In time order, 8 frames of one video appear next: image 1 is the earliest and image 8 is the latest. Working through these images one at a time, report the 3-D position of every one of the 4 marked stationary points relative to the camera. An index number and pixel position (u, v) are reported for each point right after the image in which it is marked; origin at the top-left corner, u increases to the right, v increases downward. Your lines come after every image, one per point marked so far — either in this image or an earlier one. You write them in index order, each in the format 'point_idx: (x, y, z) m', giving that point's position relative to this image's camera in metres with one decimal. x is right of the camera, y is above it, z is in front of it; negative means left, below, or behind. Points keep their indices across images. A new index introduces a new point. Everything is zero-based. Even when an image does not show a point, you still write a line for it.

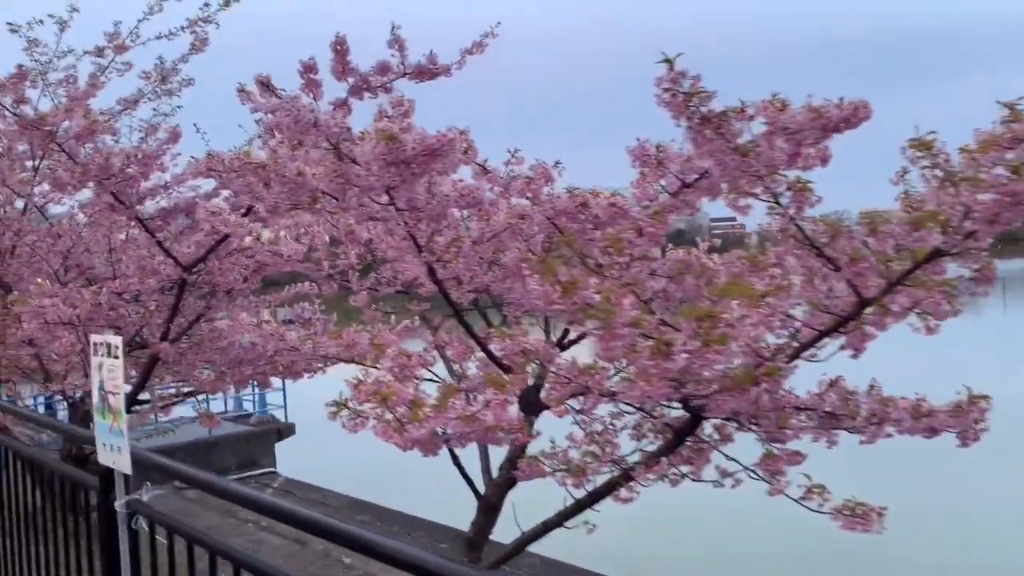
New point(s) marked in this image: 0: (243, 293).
0: (-2.2, 0.0, +7.1) m
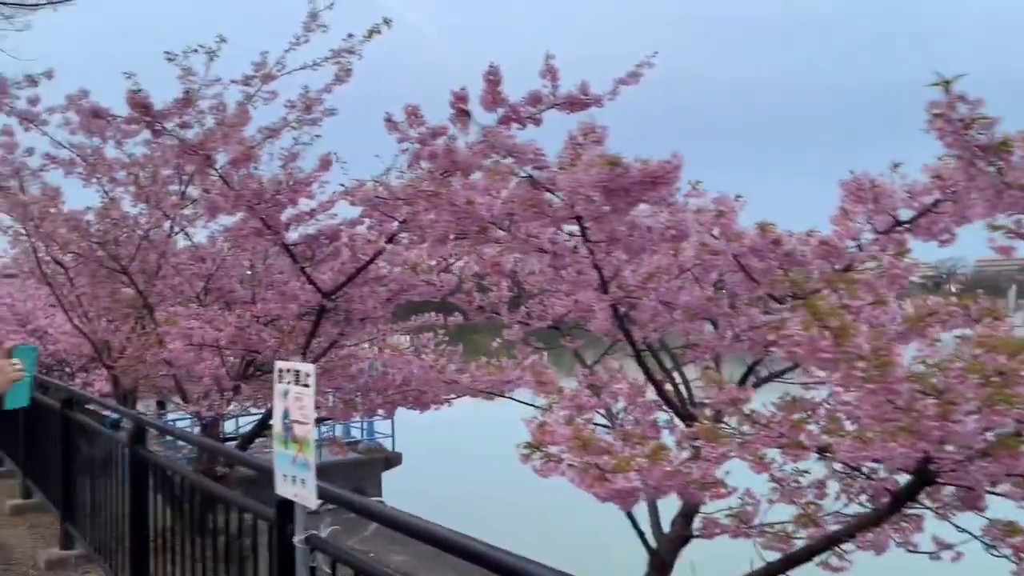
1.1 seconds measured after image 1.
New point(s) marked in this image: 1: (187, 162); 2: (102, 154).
0: (-1.1, -0.3, +7.1) m
1: (-2.1, +0.8, +5.9) m
2: (-4.0, +1.3, +8.5) m
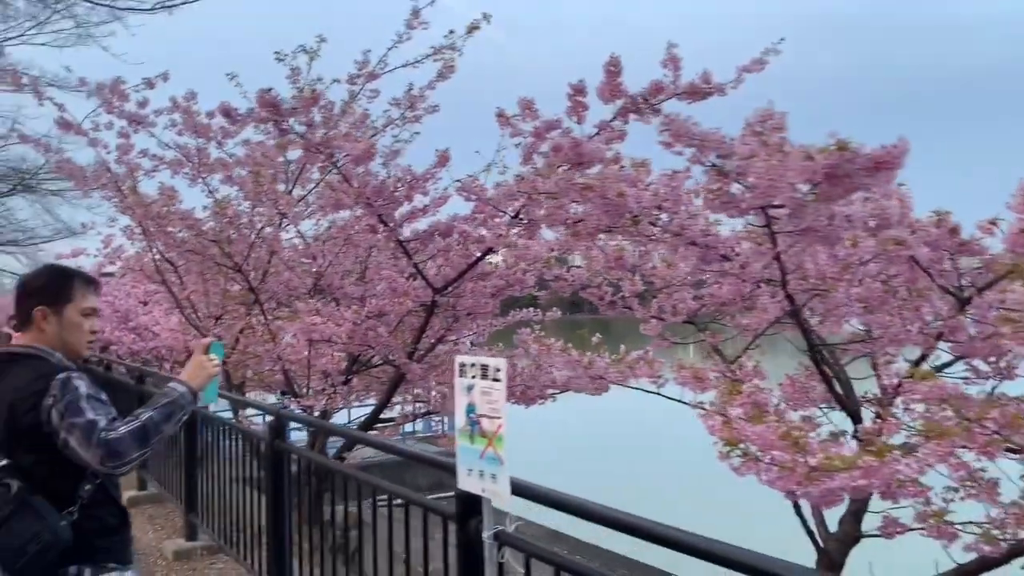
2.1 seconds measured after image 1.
0: (-0.2, -0.2, +7.1) m
1: (-1.4, +0.9, +6.0) m
2: (-3.0, +1.3, +8.6) m
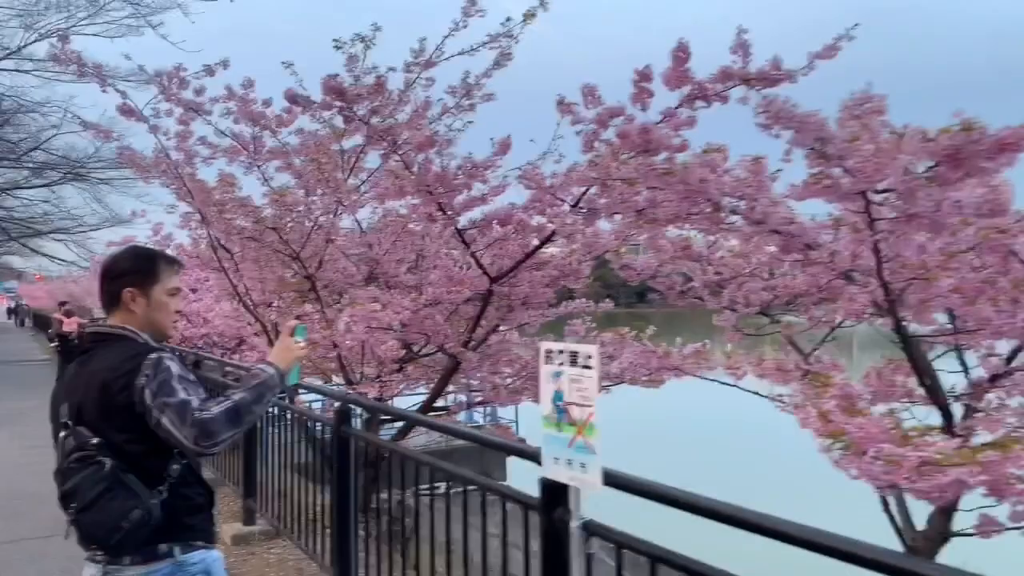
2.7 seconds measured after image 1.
0: (+0.2, -0.2, +7.0) m
1: (-0.9, +0.9, +6.0) m
2: (-2.5, +1.4, +8.7) m
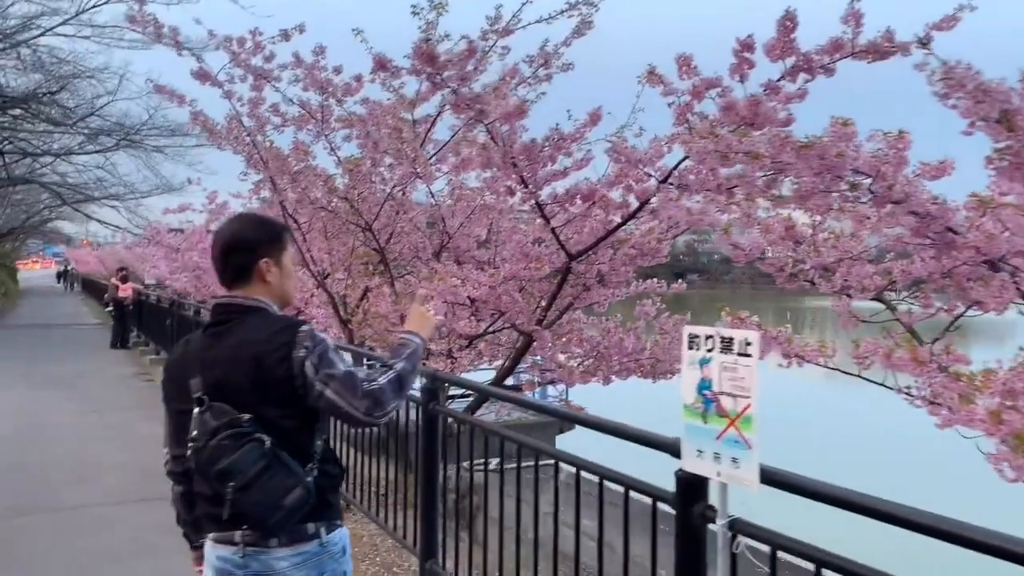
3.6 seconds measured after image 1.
0: (+0.8, 0.0, +6.8) m
1: (-0.4, +1.1, +5.8) m
2: (-1.8, +1.7, +8.5) m
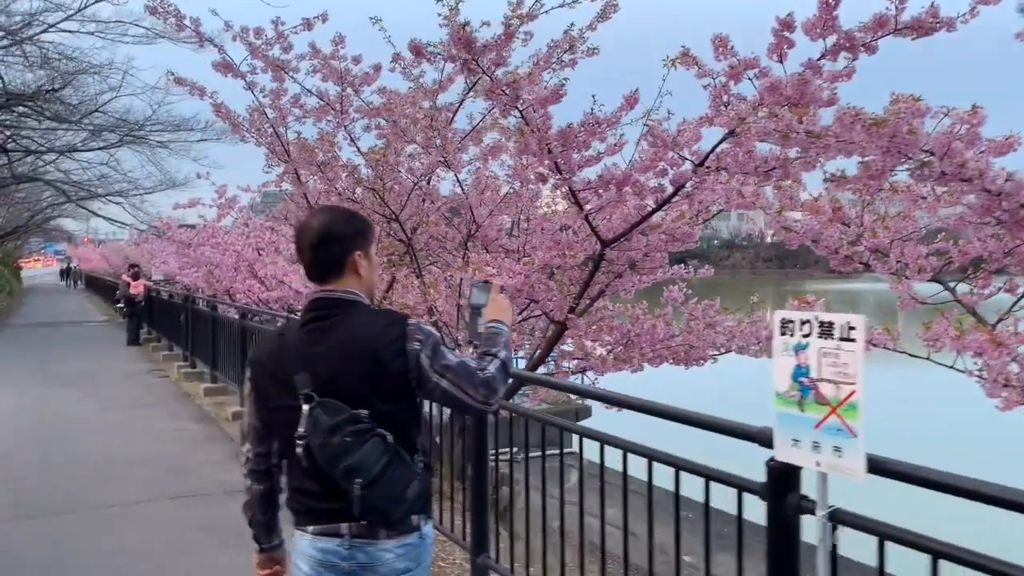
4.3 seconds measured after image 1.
0: (+1.0, +0.1, +6.8) m
1: (-0.2, +1.2, +5.7) m
2: (-1.6, +1.8, +8.4) m
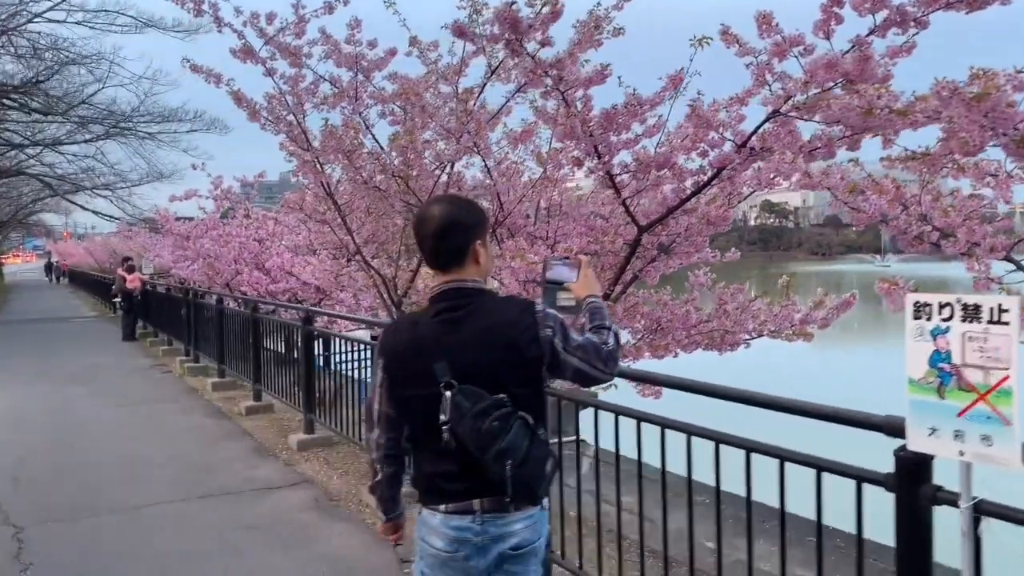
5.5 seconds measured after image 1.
0: (+1.3, +0.2, +6.6) m
1: (+0.1, +1.3, +5.5) m
2: (-1.4, +1.9, +8.3) m
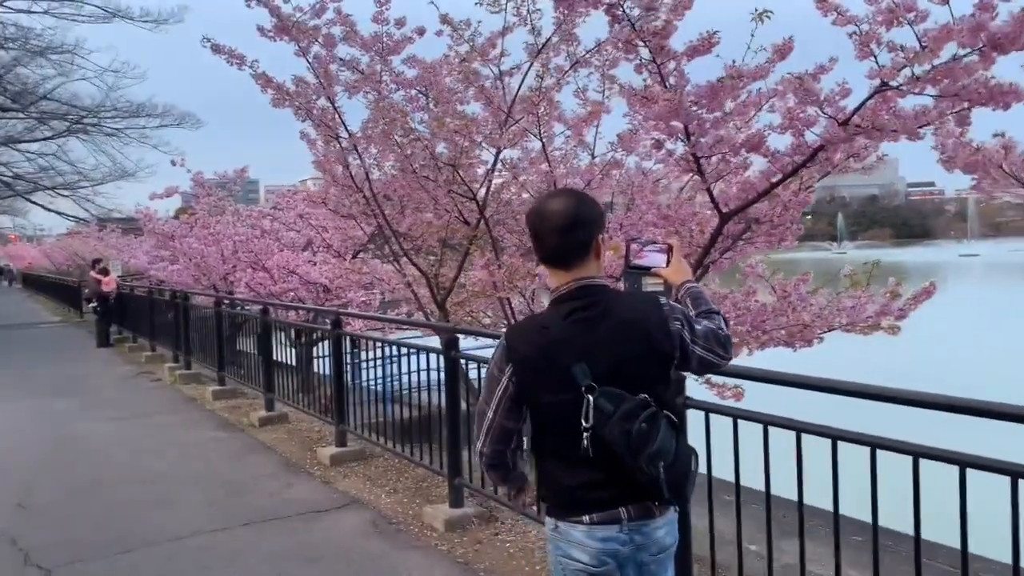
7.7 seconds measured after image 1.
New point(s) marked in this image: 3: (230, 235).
0: (+1.7, +0.3, +6.2) m
1: (+0.5, +1.3, +5.0) m
2: (-1.1, +1.9, +7.6) m
3: (-4.1, +0.8, +12.8) m
